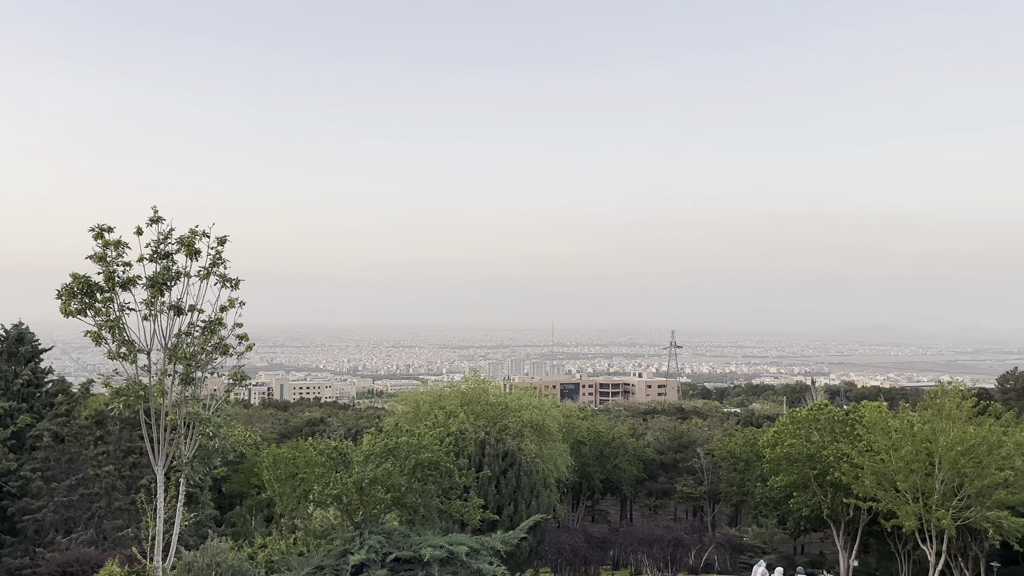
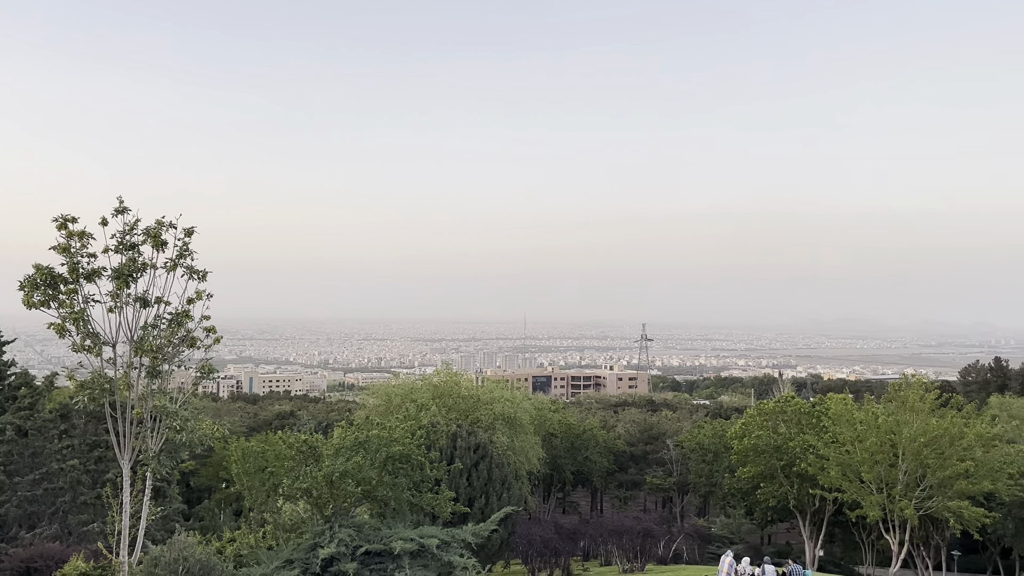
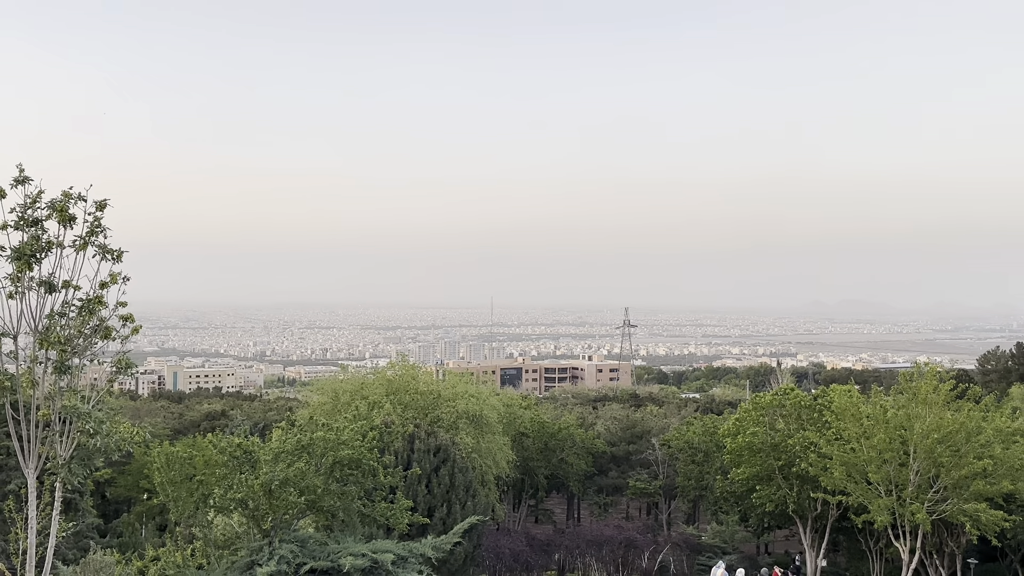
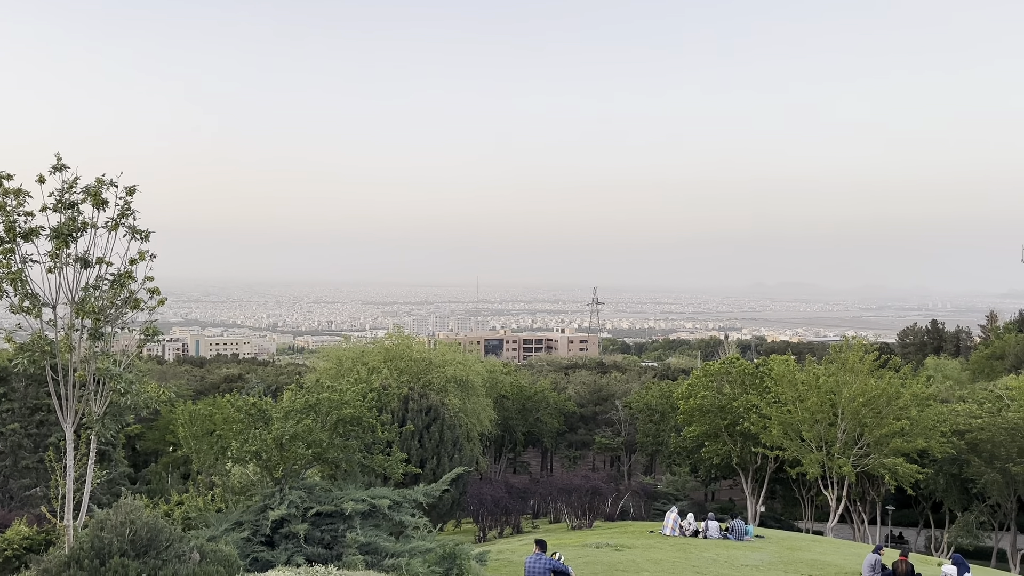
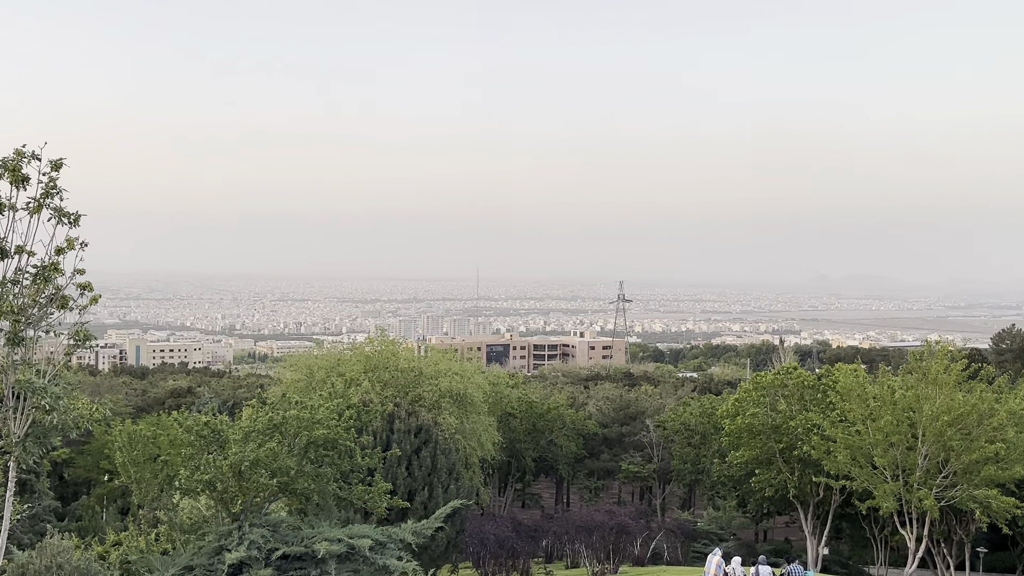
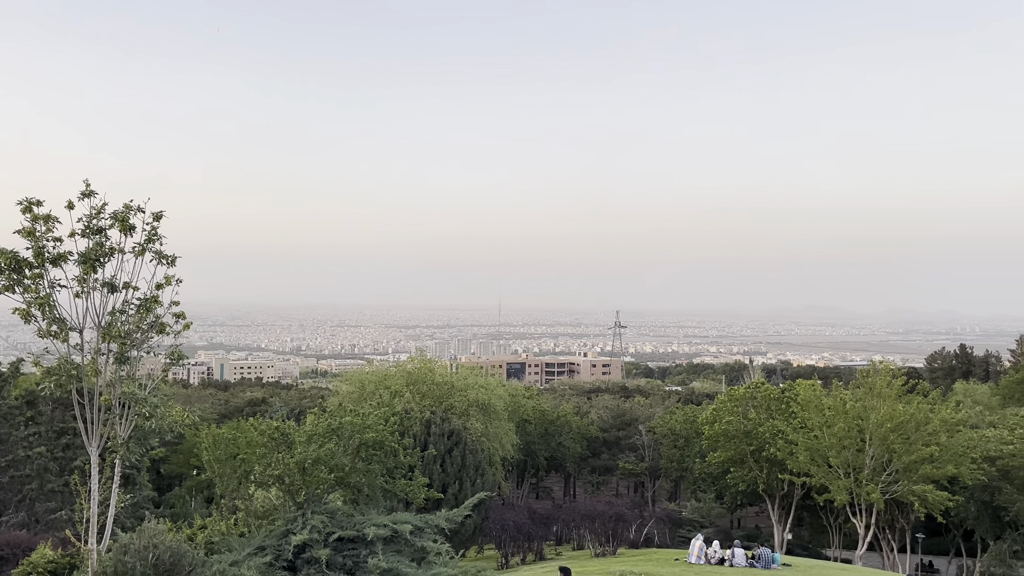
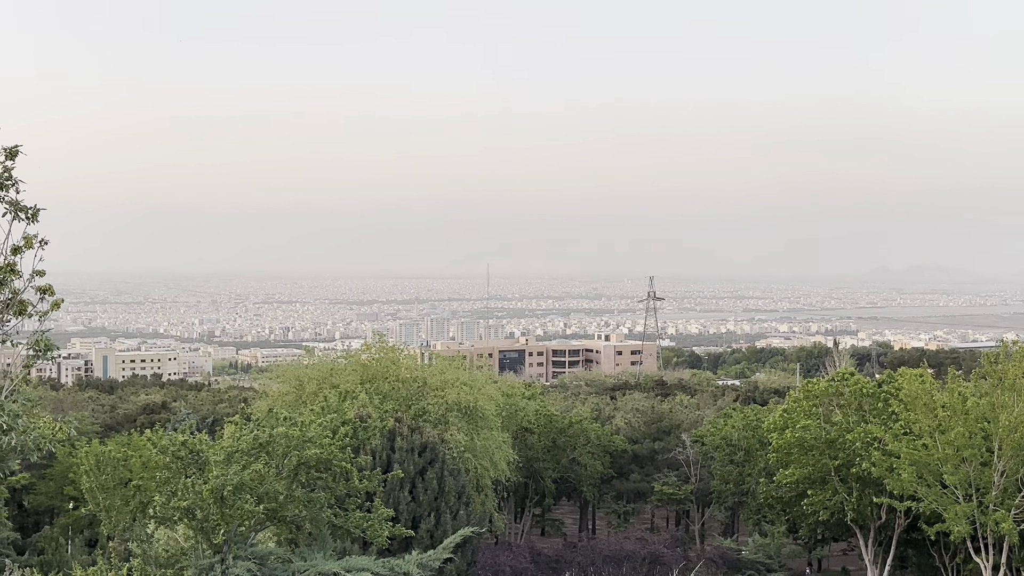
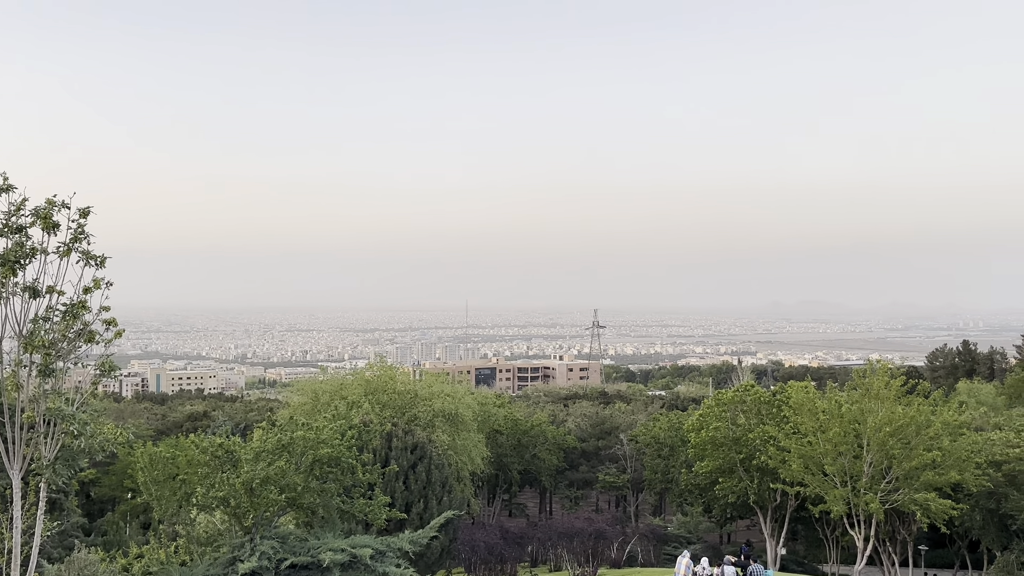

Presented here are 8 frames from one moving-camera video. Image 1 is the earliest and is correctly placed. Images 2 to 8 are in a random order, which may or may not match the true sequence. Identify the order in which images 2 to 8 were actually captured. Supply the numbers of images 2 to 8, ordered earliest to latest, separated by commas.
2, 6, 4, 5, 7, 3, 8
